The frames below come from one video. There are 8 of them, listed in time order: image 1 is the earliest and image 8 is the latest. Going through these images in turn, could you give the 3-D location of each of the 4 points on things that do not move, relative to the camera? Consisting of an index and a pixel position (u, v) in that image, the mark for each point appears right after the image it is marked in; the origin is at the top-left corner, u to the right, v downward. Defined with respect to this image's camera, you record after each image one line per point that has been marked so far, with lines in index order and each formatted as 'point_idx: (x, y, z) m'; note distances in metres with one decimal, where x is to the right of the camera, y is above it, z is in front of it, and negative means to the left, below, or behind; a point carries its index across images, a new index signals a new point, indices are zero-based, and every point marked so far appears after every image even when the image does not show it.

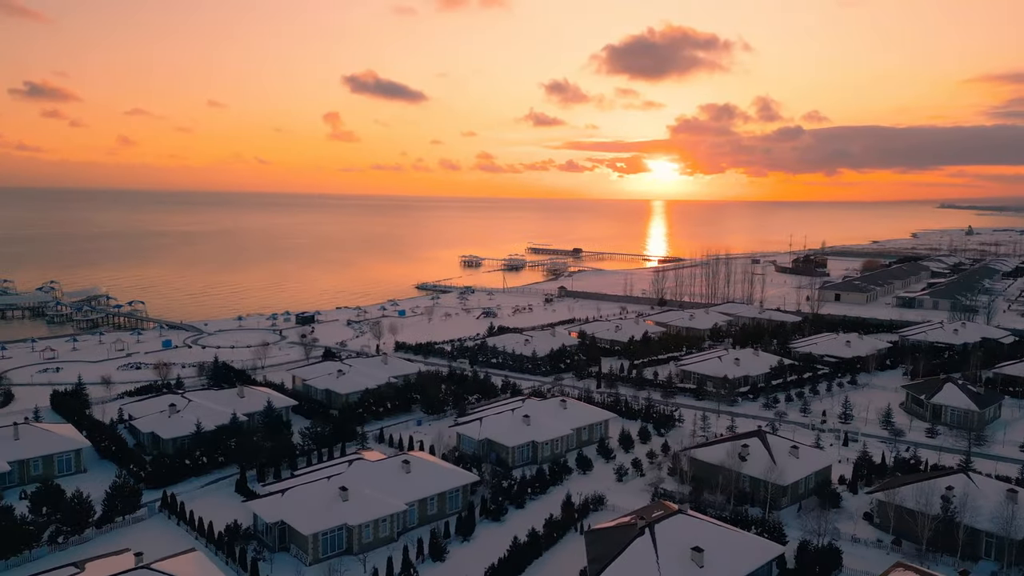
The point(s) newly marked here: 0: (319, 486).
0: (-5.2, -5.3, +18.8) m
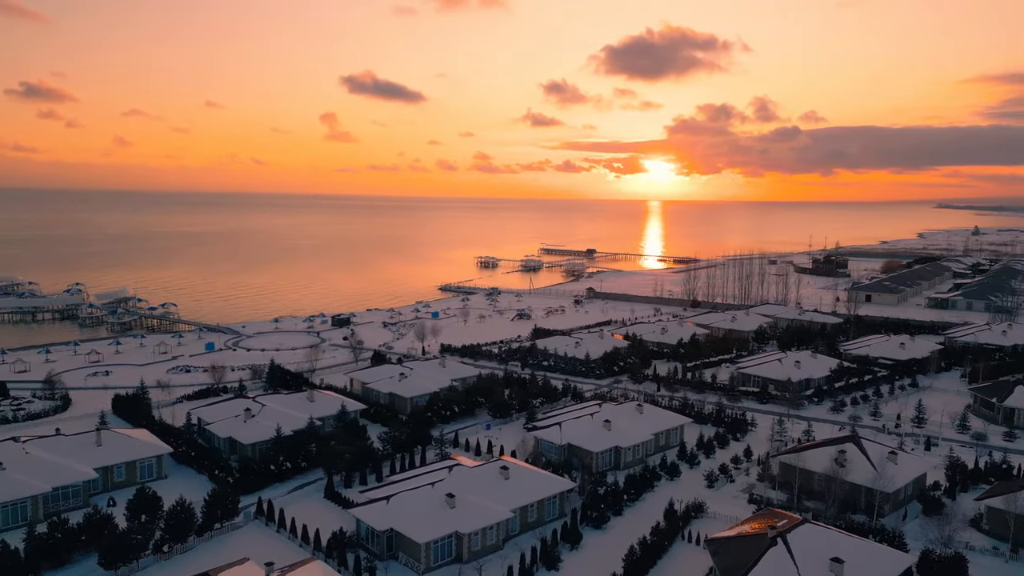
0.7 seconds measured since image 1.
0: (-2.3, -5.4, +18.4) m
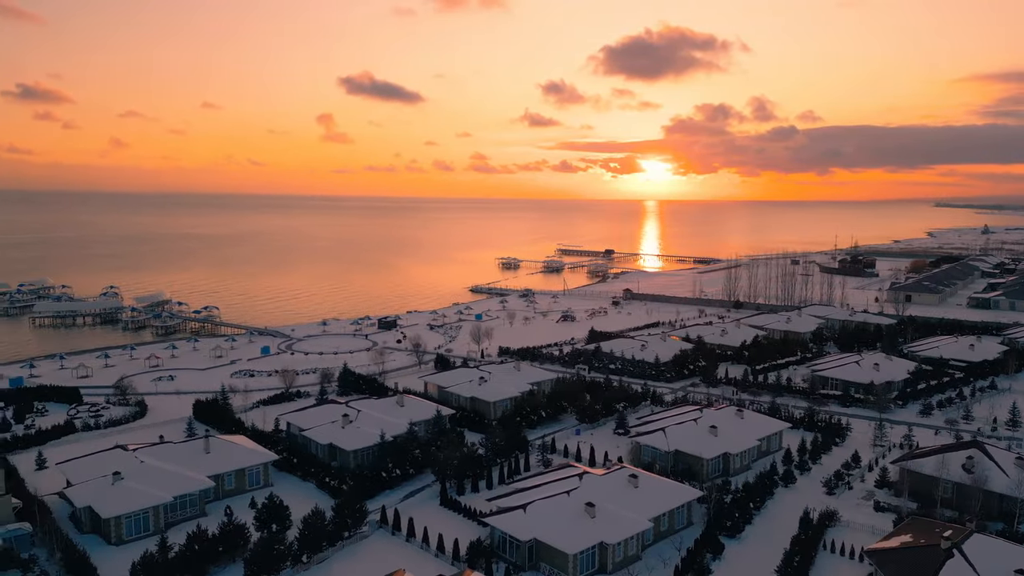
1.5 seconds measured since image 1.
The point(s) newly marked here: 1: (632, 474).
0: (+1.3, -5.5, +18.1) m
1: (+3.4, -5.2, +19.6) m
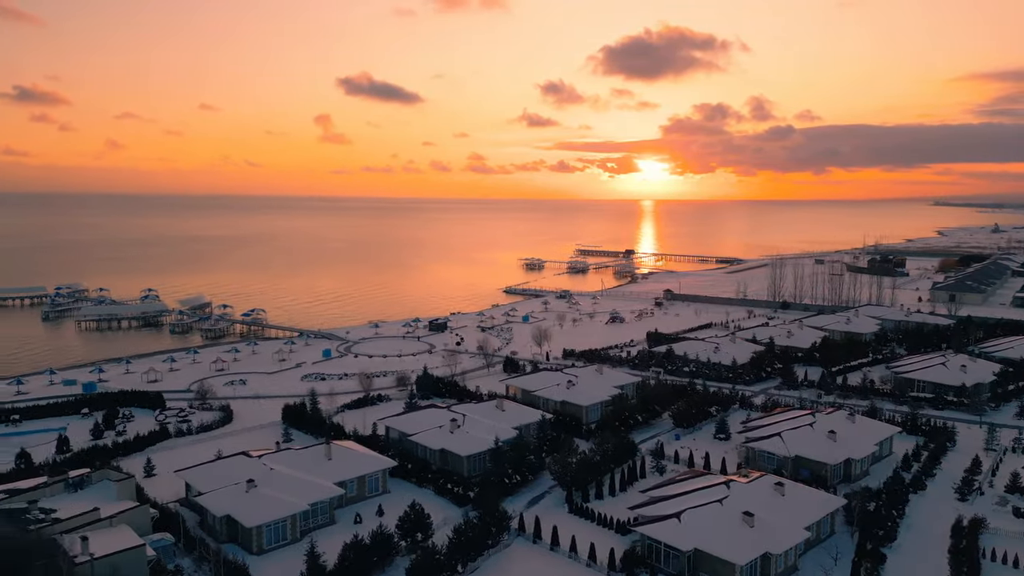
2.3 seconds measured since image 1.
0: (+5.2, -5.6, +17.7) m
1: (+7.3, -5.3, +19.2) m
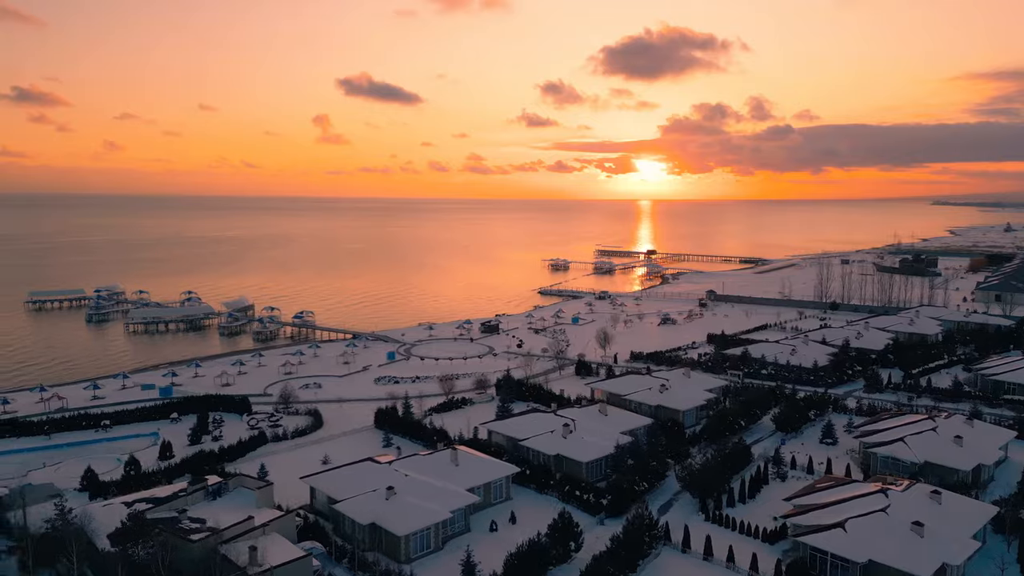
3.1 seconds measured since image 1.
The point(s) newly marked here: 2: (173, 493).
0: (+9.1, -5.7, +17.3) m
1: (+11.2, -5.4, +18.7) m
2: (-9.1, -5.5, +18.9) m
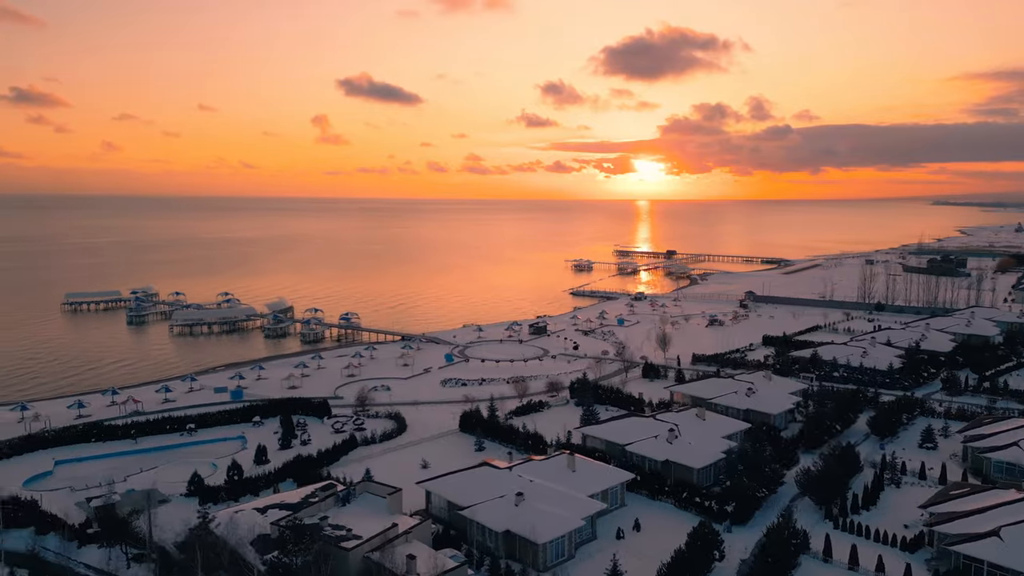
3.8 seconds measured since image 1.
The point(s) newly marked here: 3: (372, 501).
0: (+12.7, -5.8, +16.9) m
1: (+14.8, -5.4, +18.4) m
2: (-5.6, -5.6, +18.6) m
3: (-3.8, -5.8, +18.9) m
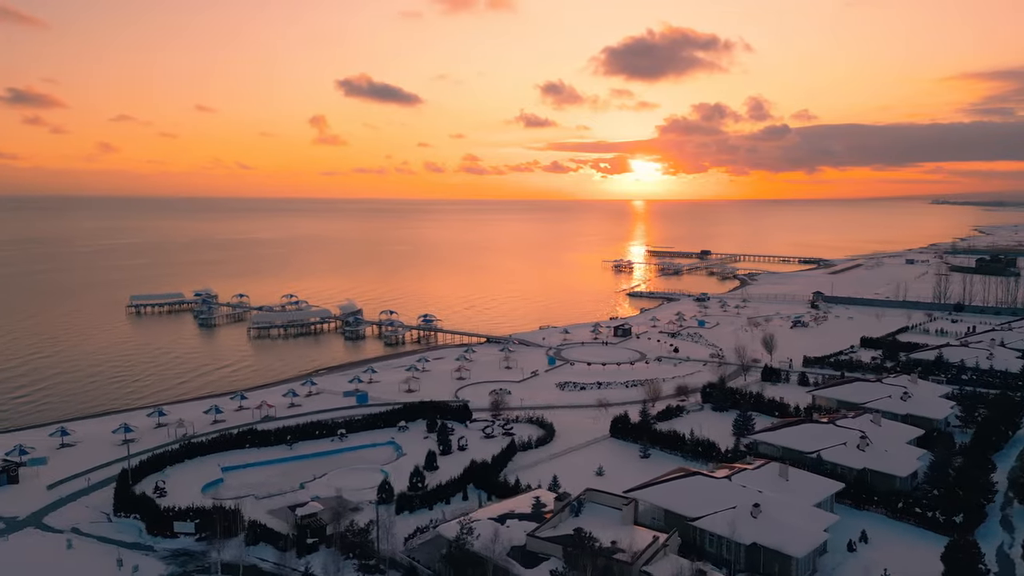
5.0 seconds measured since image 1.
0: (+18.9, -5.9, +16.3) m
1: (+21.0, -5.5, +17.7) m
2: (+0.7, -5.7, +18.1) m
3: (+2.5, -5.9, +18.3) m
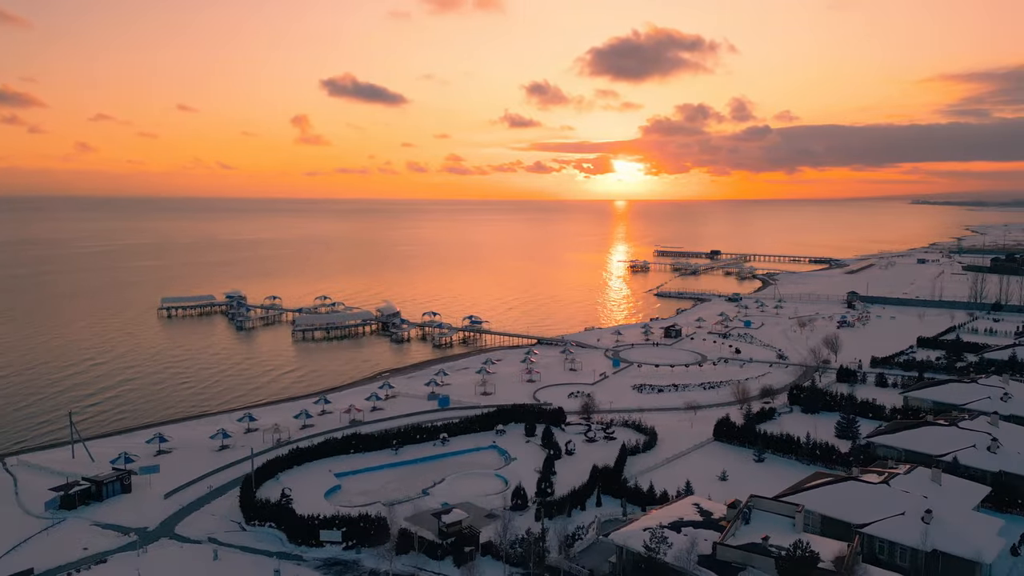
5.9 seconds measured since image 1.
0: (+23.3, -5.9, +16.3) m
1: (+25.4, -5.5, +17.7) m
2: (+5.0, -5.8, +17.8) m
3: (+6.8, -5.9, +18.0) m
